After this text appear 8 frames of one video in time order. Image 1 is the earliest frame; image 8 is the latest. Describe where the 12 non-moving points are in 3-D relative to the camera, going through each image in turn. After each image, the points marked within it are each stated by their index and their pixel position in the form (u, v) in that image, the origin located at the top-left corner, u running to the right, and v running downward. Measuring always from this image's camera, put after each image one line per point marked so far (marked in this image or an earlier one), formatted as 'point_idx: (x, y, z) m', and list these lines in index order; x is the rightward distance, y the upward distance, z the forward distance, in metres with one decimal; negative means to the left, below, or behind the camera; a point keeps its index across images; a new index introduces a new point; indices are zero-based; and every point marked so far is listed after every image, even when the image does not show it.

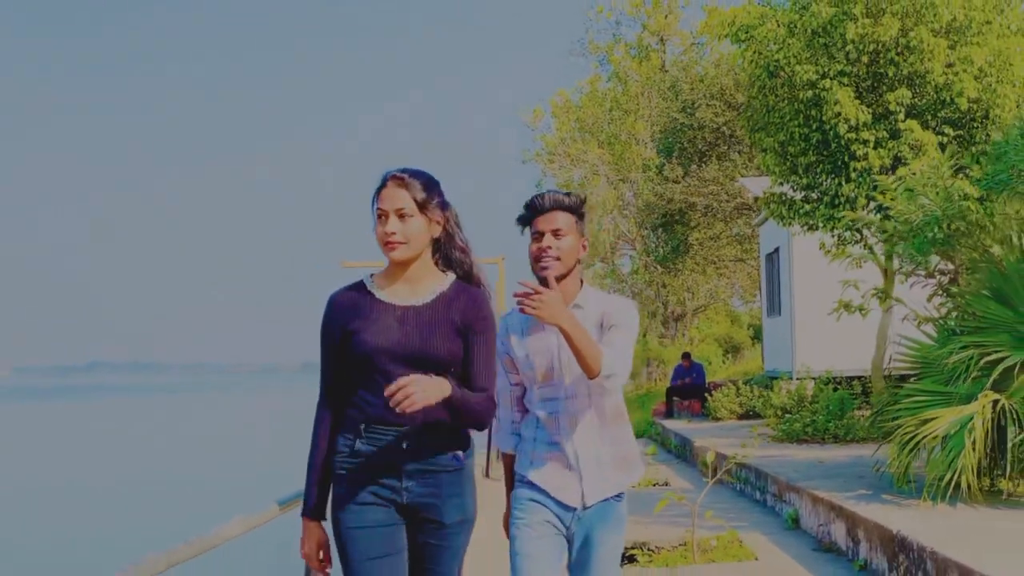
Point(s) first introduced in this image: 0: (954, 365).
0: (+3.2, -0.6, +9.4) m
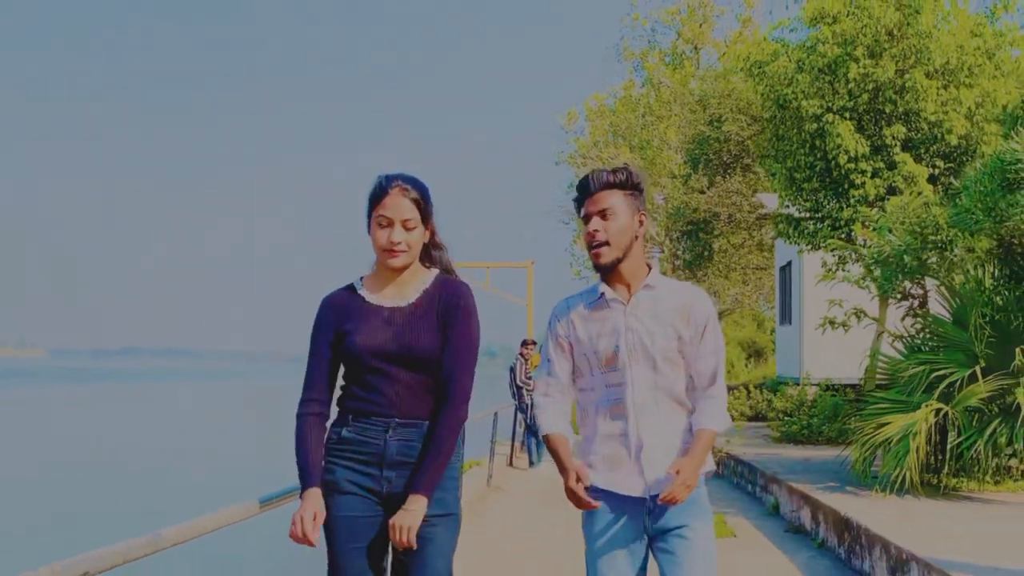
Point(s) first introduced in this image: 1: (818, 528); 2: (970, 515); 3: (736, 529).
0: (+3.4, -0.8, +11.0) m
1: (+2.4, -1.9, +10.2) m
2: (+3.5, -1.7, +9.7) m
3: (+1.9, -2.1, +11.2) m
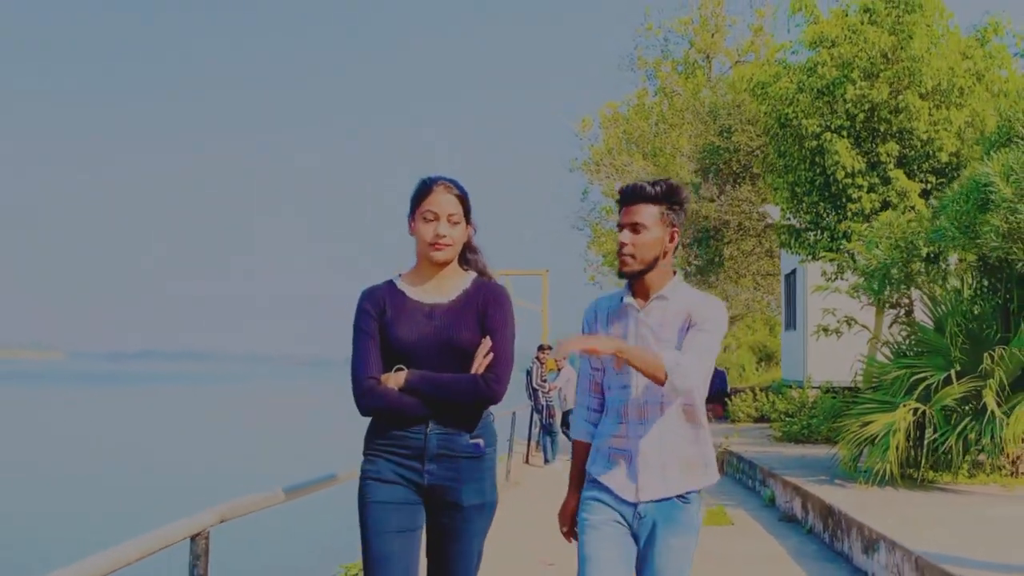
0: (+3.6, -0.9, +12.1) m
1: (+2.6, -2.0, +11.3) m
2: (+3.6, -1.8, +10.8) m
3: (+2.1, -2.2, +12.3) m
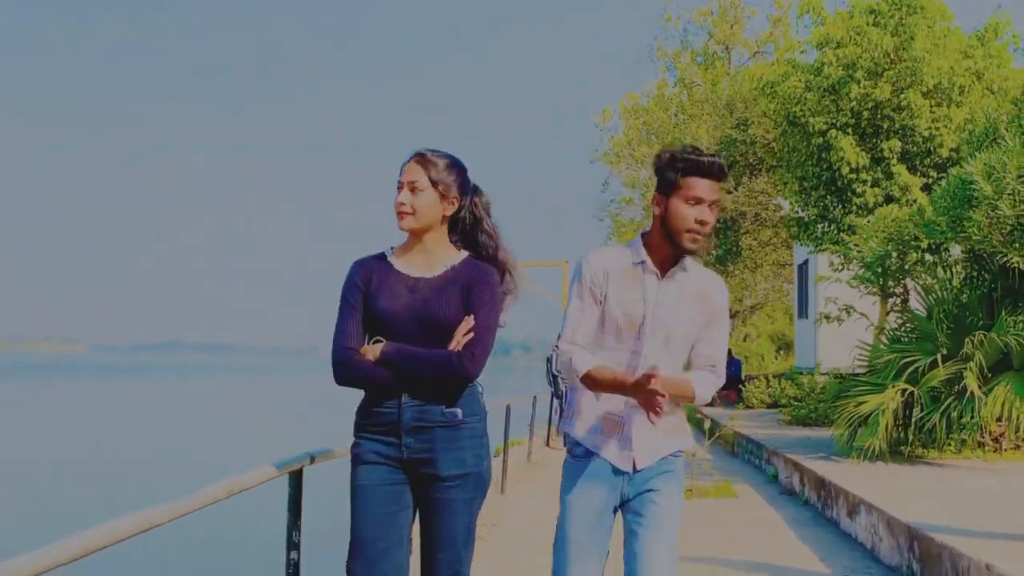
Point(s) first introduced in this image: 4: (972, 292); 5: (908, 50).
0: (+3.8, -0.8, +13.1) m
1: (+2.8, -1.9, +12.3) m
2: (+3.8, -1.7, +11.8) m
3: (+2.3, -2.1, +13.3) m
4: (+4.6, 0.0, +13.0) m
5: (+6.0, +3.6, +19.4) m
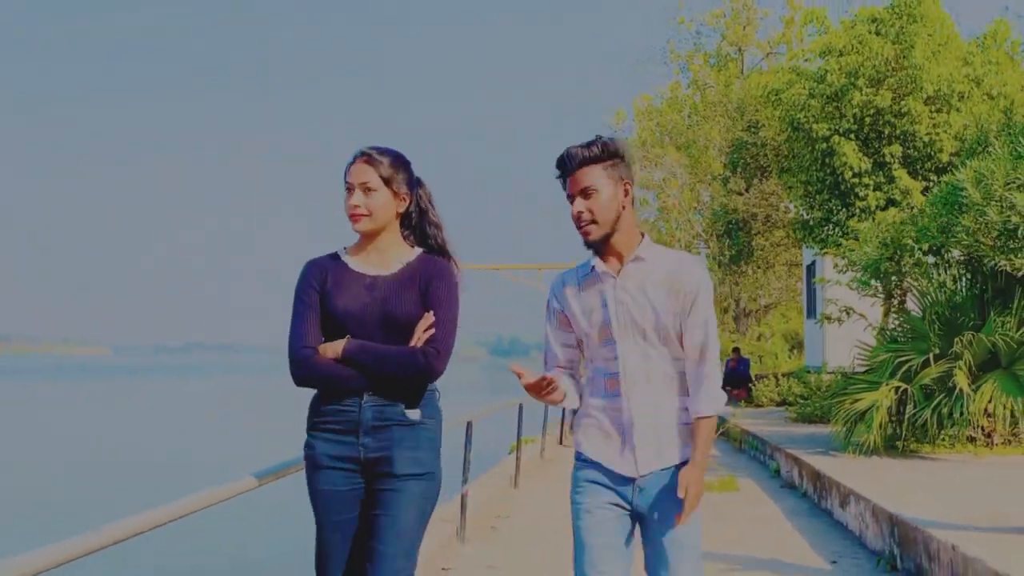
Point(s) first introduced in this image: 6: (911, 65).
0: (+3.9, -0.8, +13.7) m
1: (+2.9, -1.9, +12.9) m
2: (+3.9, -1.8, +12.4) m
3: (+2.5, -2.1, +14.0) m
4: (+4.8, -0.1, +13.6) m
5: (+6.1, +3.6, +20.0) m
6: (+6.2, +3.5, +20.0) m
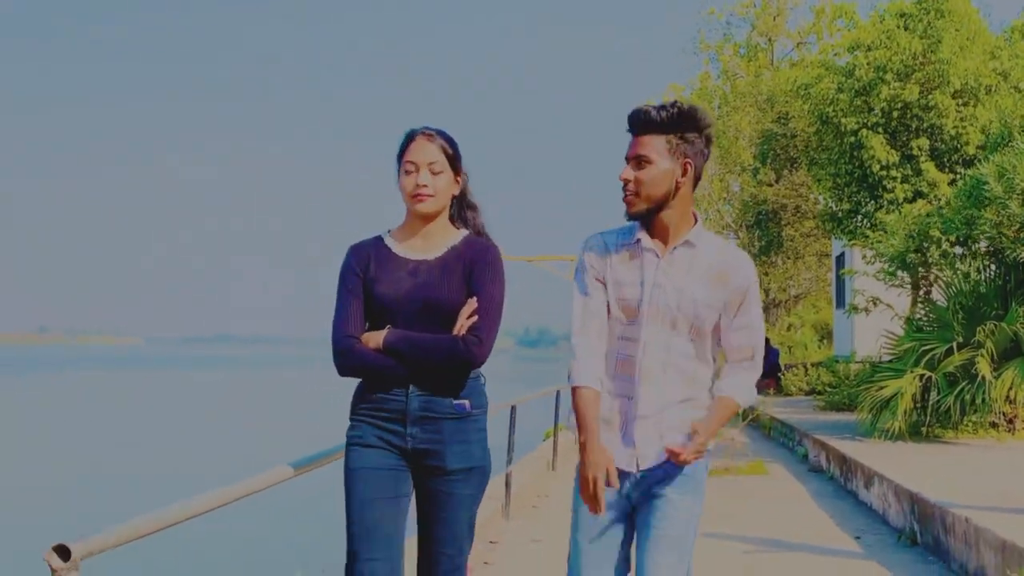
0: (+4.3, -0.7, +14.1) m
1: (+3.3, -1.8, +13.4) m
2: (+4.3, -1.7, +12.9) m
3: (+2.9, -2.0, +14.4) m
4: (+5.2, 0.0, +14.0) m
5: (+6.7, +3.7, +20.3) m
6: (+6.7, +3.6, +20.3) m
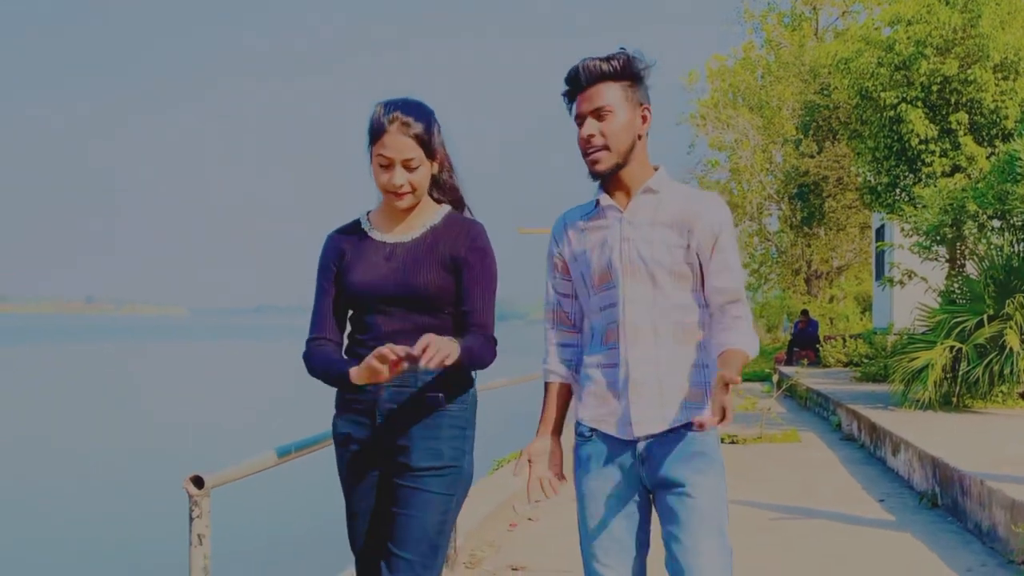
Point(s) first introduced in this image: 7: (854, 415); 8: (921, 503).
0: (+4.8, -0.4, +14.4) m
1: (+3.7, -1.6, +13.8) m
2: (+4.7, -1.4, +13.2) m
3: (+3.3, -1.7, +14.8) m
4: (+5.6, +0.3, +14.3) m
5: (+7.4, +4.1, +20.5) m
6: (+7.4, +4.0, +20.5) m
7: (+3.8, -1.4, +14.4) m
8: (+2.9, -1.5, +9.1) m
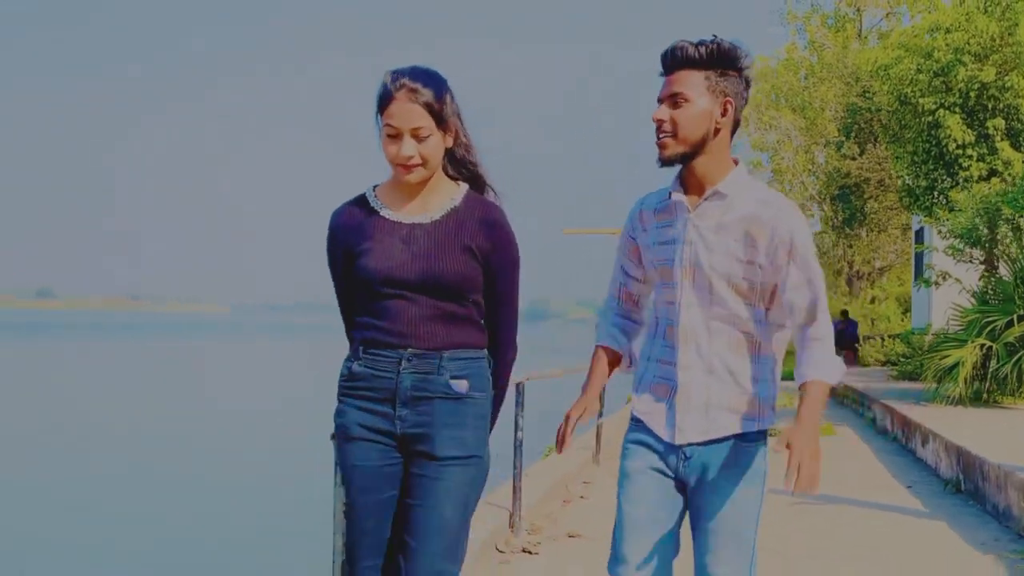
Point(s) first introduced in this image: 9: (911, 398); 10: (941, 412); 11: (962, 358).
0: (+5.3, -0.4, +15.1) m
1: (+4.3, -1.6, +14.4) m
2: (+5.2, -1.4, +13.8) m
3: (+3.9, -1.7, +15.5) m
4: (+6.2, +0.3, +14.9) m
5: (+8.2, +4.1, +21.0) m
6: (+8.2, +4.0, +21.0) m
7: (+4.4, -1.4, +15.0) m
8: (+3.3, -1.5, +9.7) m
9: (+5.0, -1.4, +16.1) m
10: (+4.7, -1.4, +14.2) m
11: (+5.1, -0.8, +14.5) m
